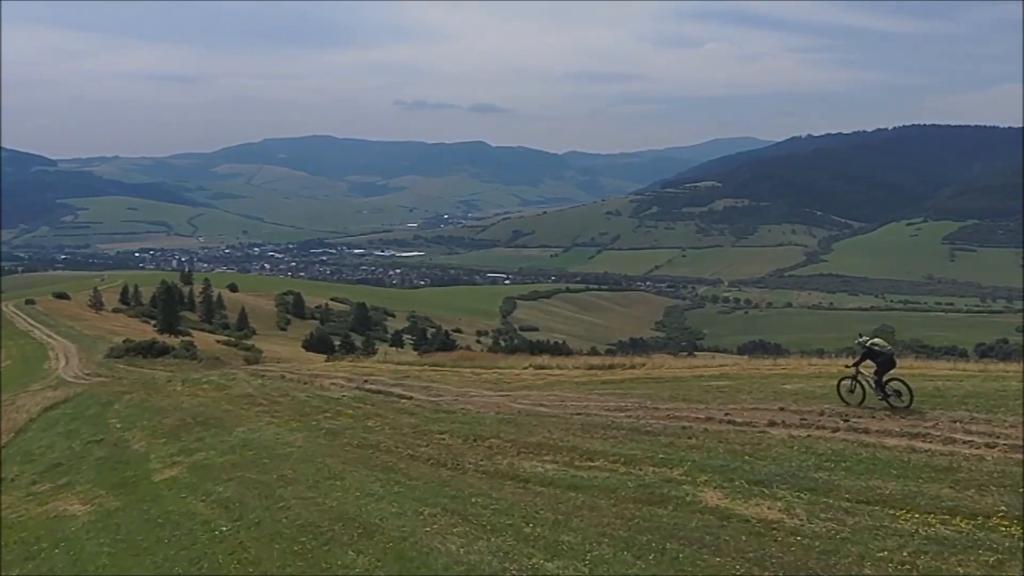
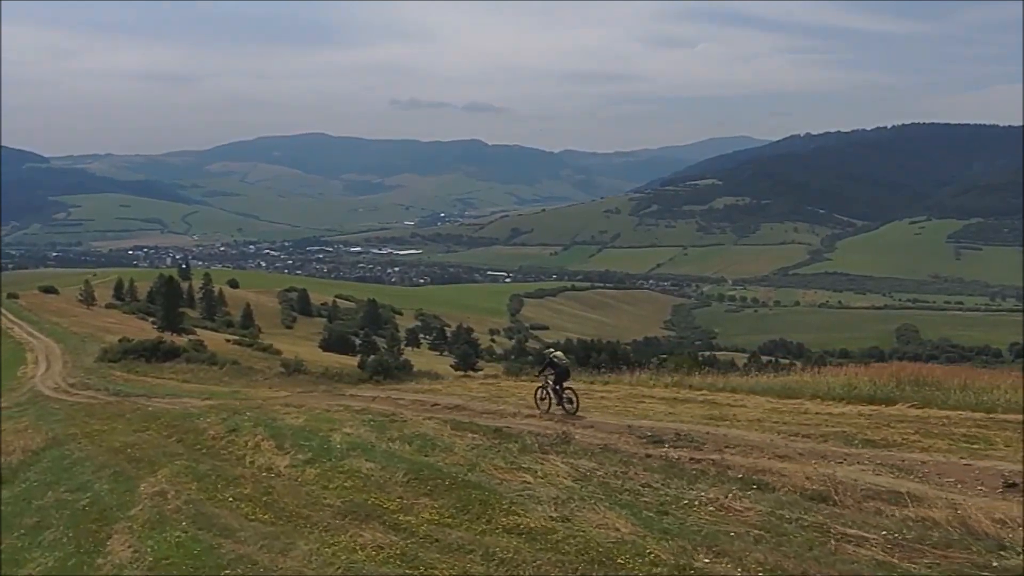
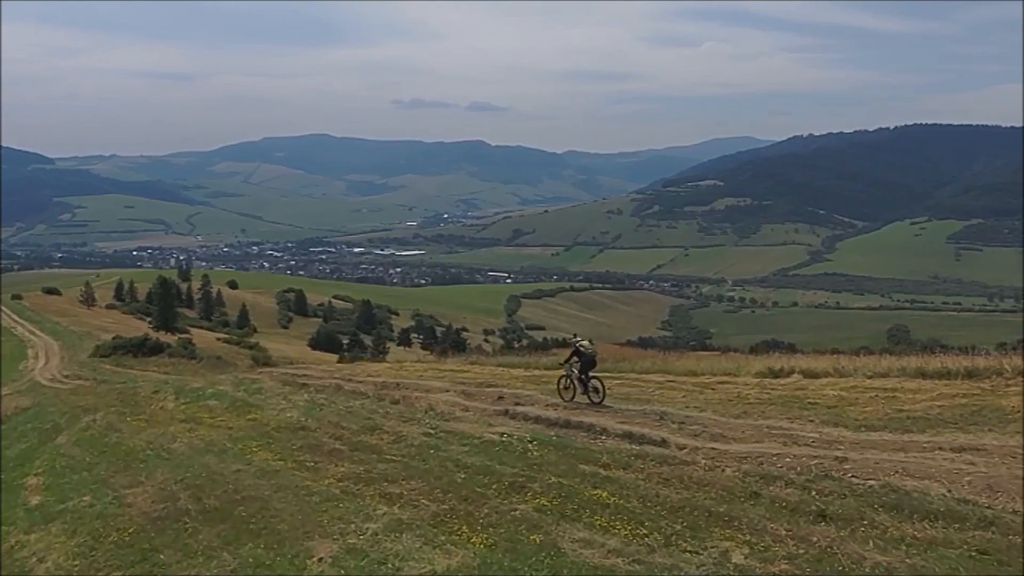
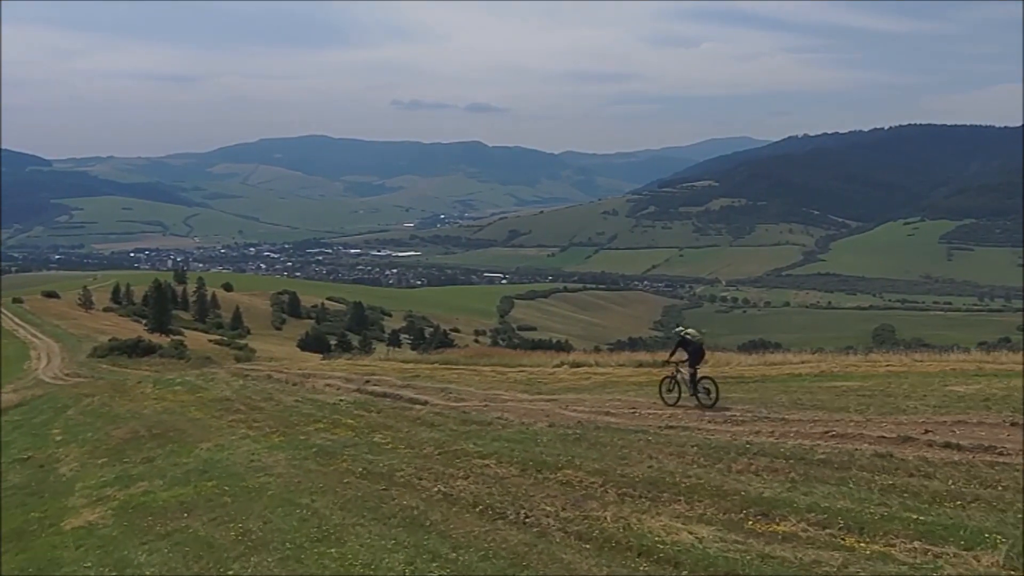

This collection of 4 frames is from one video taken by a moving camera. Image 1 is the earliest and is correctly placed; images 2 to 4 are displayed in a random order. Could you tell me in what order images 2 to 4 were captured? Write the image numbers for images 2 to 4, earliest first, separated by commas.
4, 3, 2
